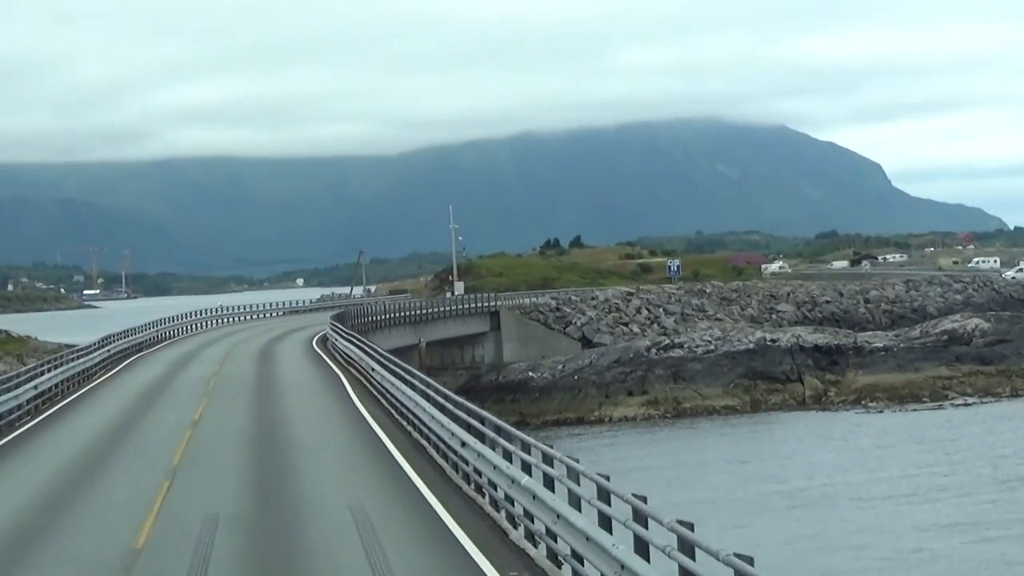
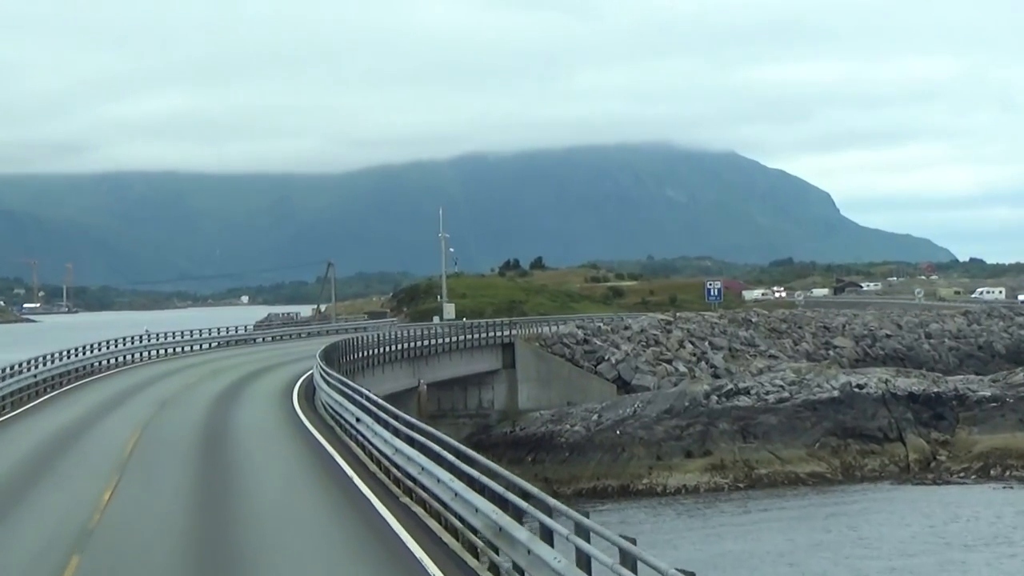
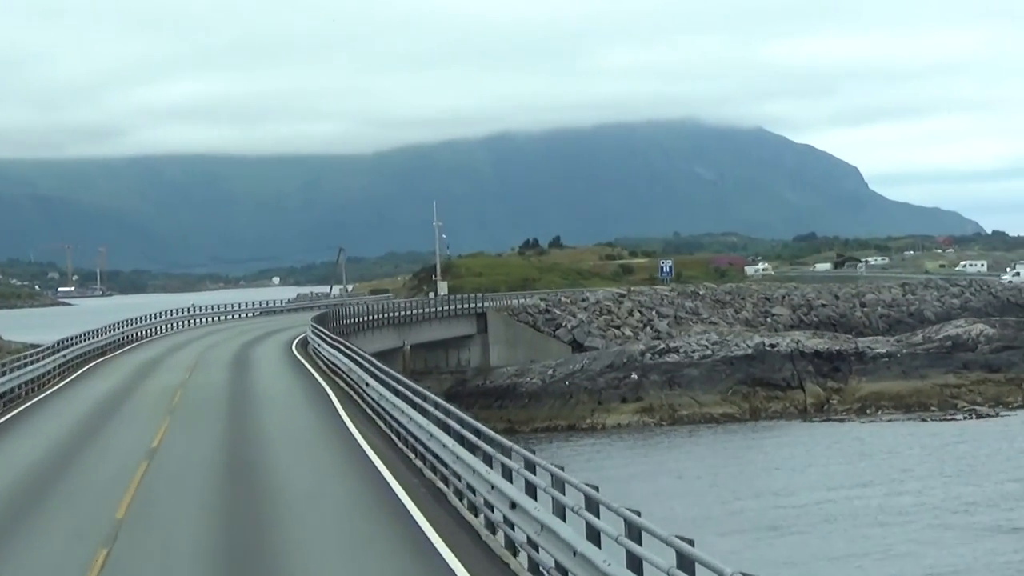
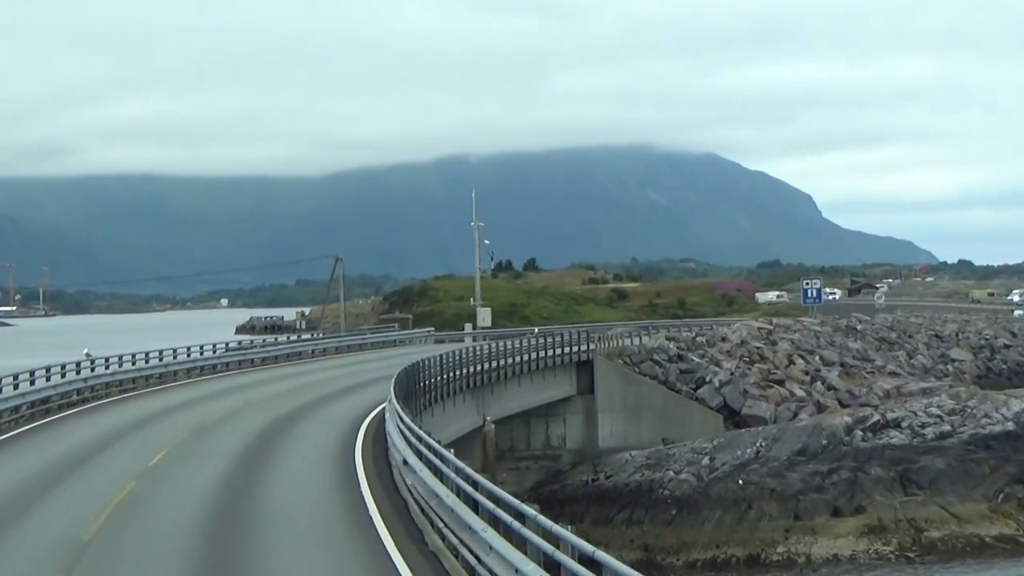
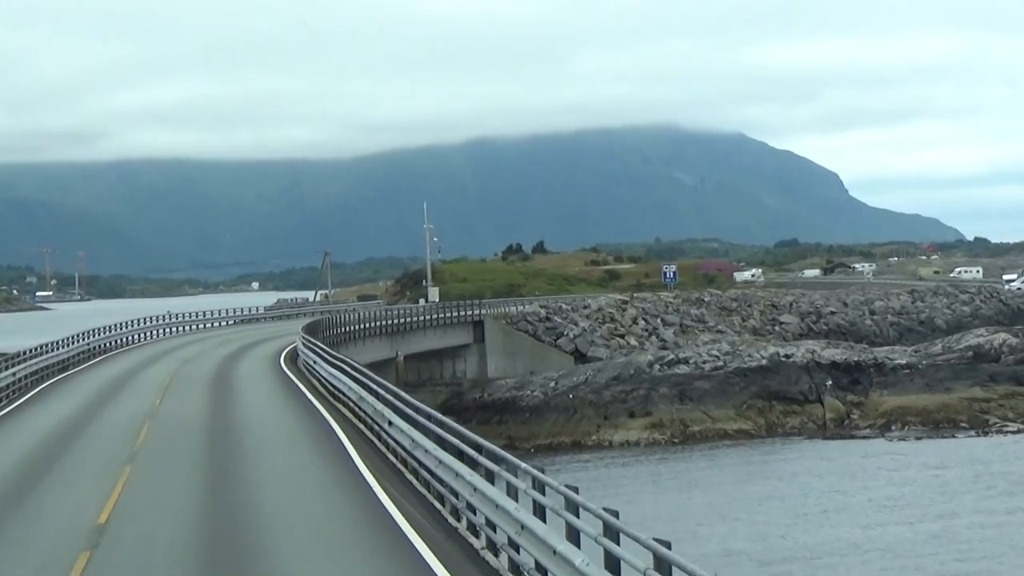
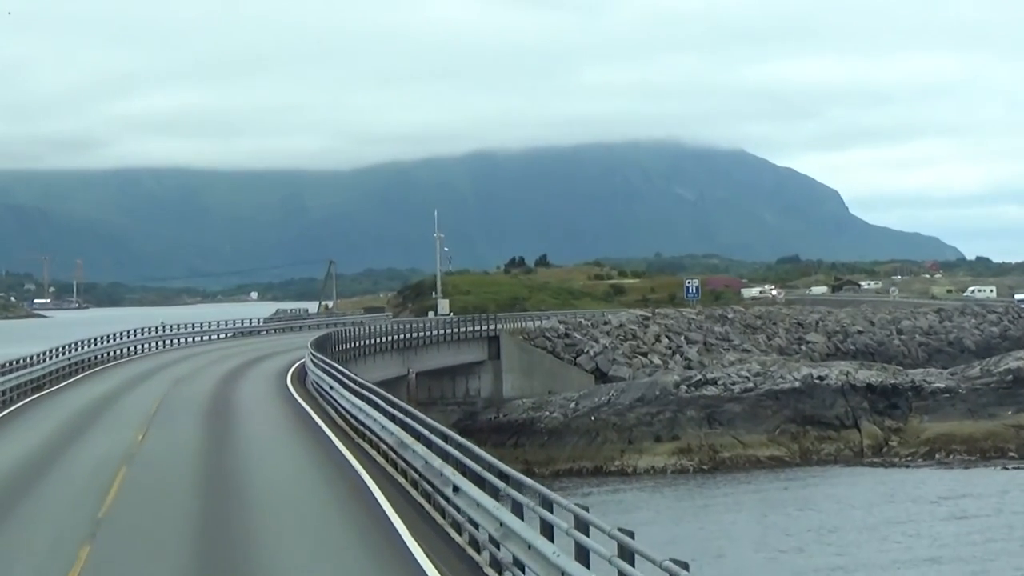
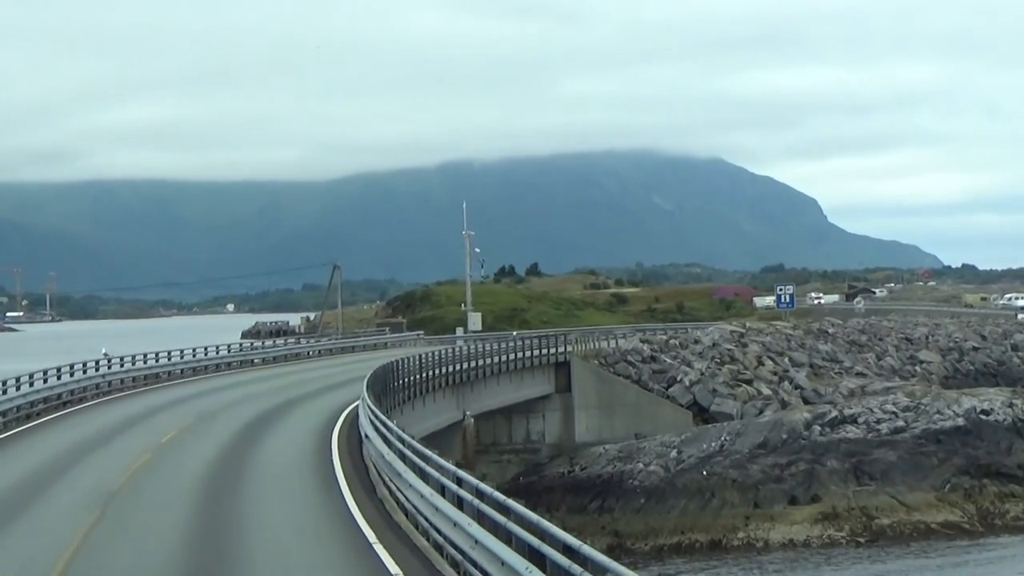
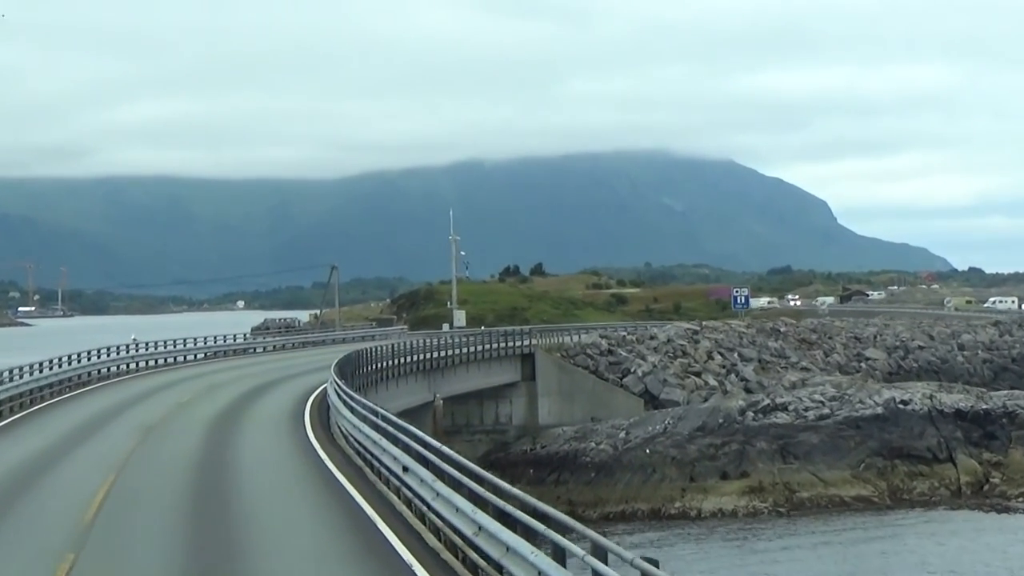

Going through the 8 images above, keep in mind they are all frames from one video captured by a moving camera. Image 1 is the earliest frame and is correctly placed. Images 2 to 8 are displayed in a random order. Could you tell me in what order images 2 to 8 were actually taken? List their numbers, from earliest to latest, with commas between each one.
3, 5, 6, 2, 8, 7, 4
